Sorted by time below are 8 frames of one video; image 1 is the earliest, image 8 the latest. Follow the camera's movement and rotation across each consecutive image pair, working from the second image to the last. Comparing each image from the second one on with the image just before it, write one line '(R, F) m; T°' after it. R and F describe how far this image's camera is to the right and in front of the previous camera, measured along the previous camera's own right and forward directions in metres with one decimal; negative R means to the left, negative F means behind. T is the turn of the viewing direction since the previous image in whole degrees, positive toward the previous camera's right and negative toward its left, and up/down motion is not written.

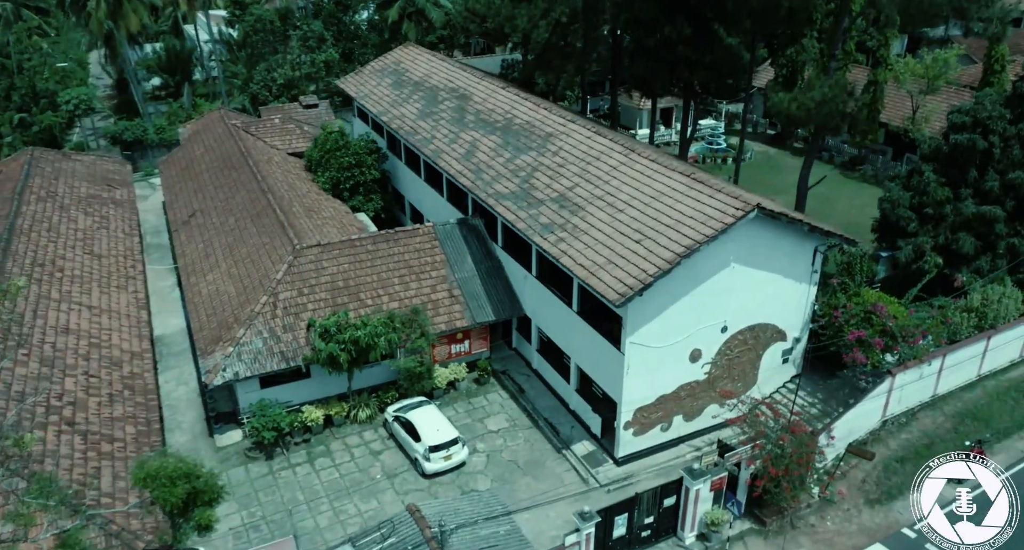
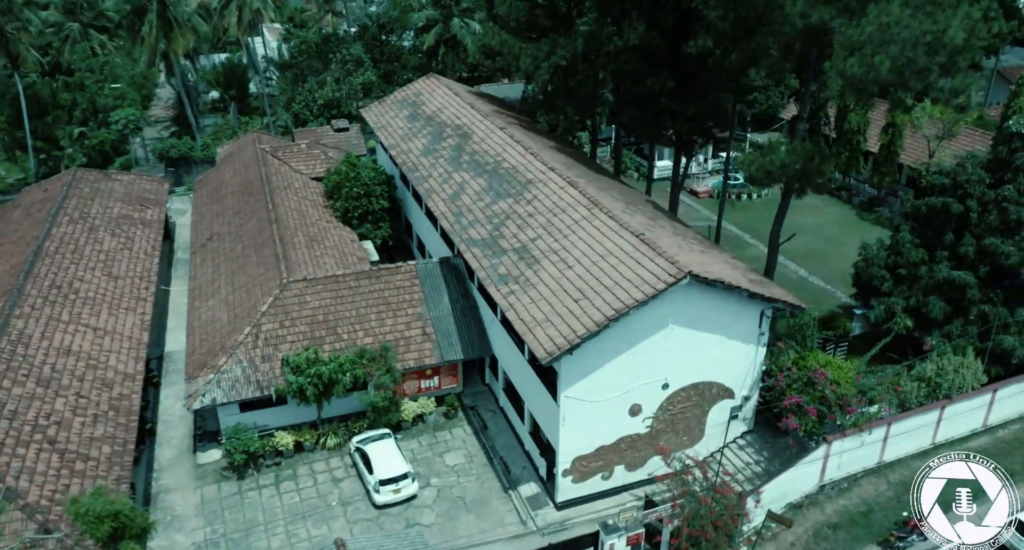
(+2.9, -0.9) m; -5°
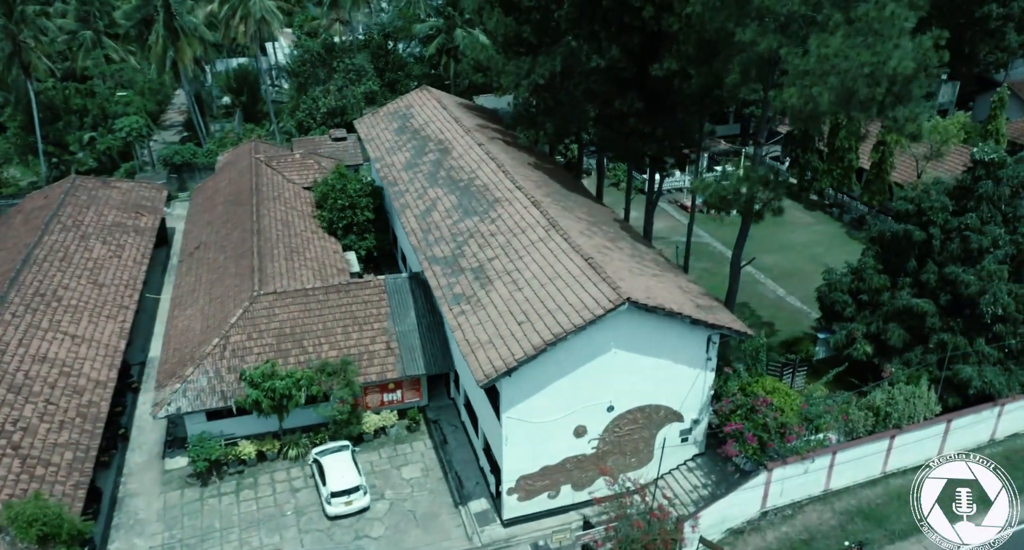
(+2.0, -0.3) m; -2°
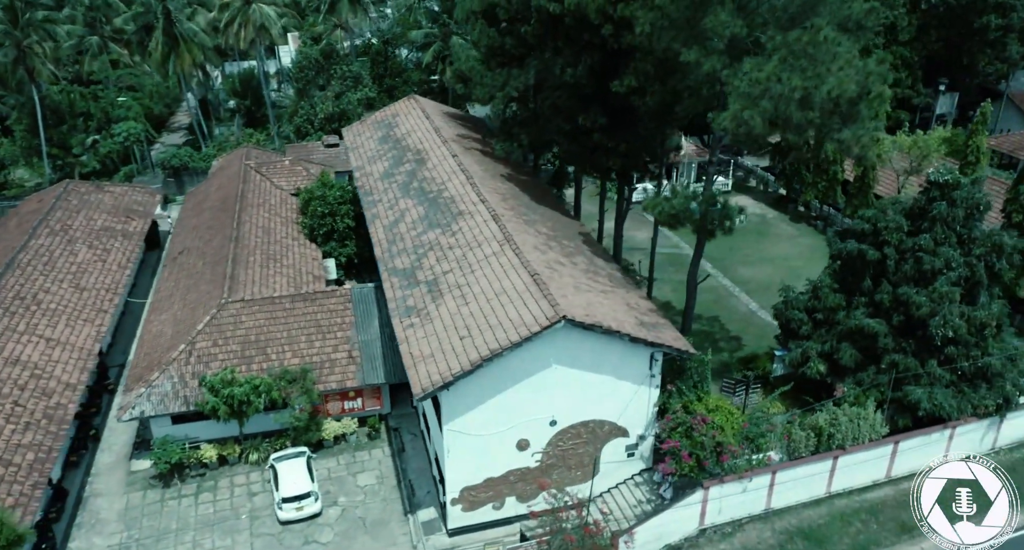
(+2.0, -0.3) m; -2°
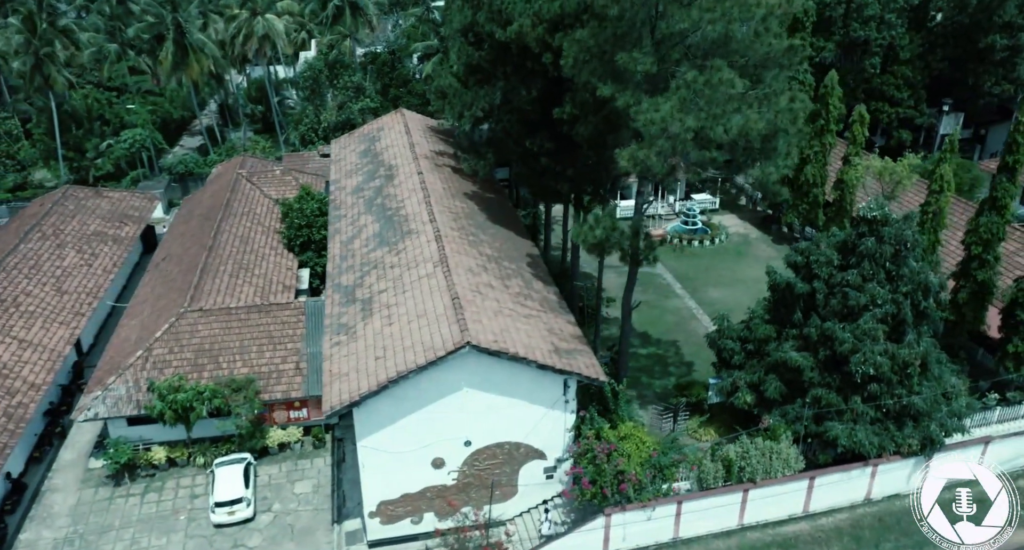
(+3.2, -0.5) m; -4°
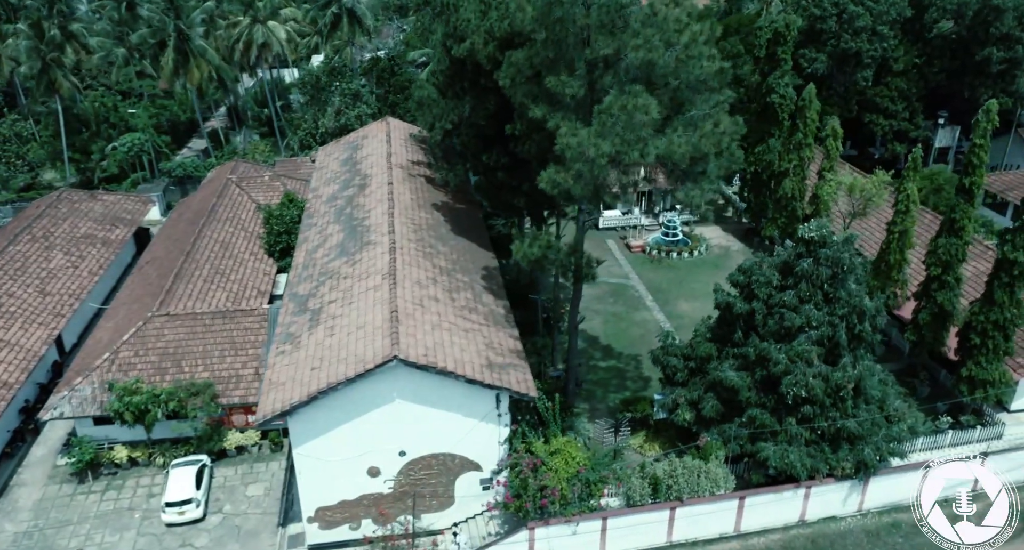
(+2.5, -0.3) m; -2°
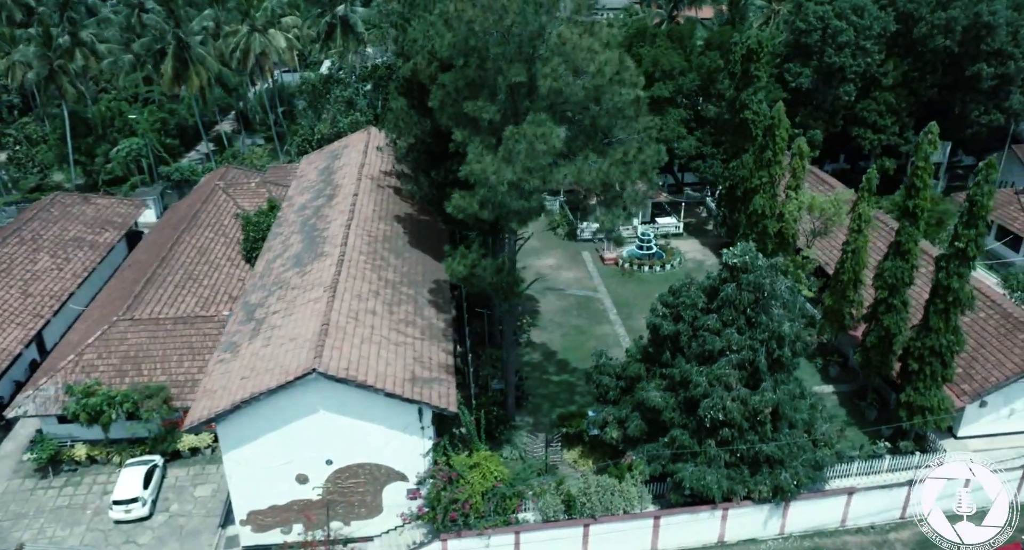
(+2.9, -0.4) m; -3°
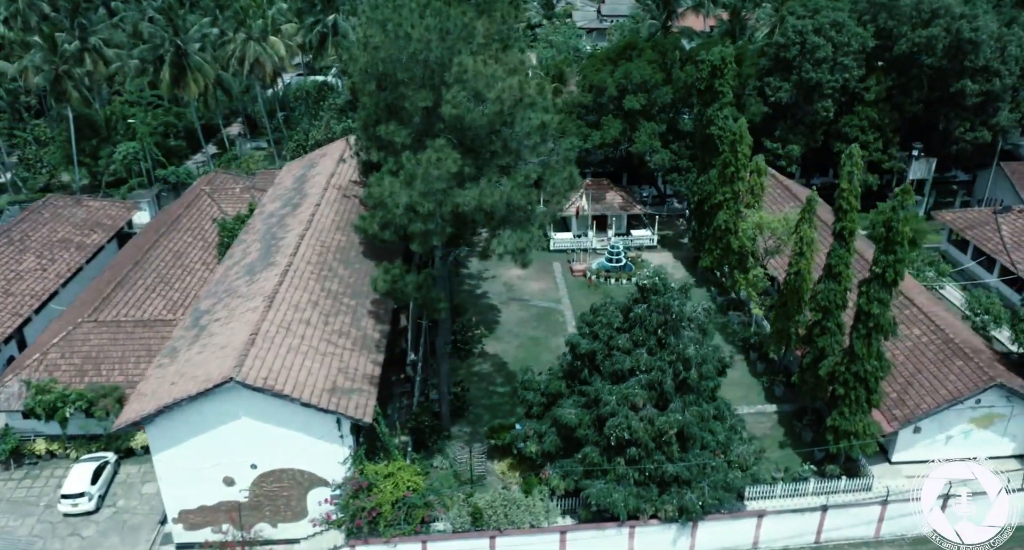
(+3.3, -0.5) m; -3°
